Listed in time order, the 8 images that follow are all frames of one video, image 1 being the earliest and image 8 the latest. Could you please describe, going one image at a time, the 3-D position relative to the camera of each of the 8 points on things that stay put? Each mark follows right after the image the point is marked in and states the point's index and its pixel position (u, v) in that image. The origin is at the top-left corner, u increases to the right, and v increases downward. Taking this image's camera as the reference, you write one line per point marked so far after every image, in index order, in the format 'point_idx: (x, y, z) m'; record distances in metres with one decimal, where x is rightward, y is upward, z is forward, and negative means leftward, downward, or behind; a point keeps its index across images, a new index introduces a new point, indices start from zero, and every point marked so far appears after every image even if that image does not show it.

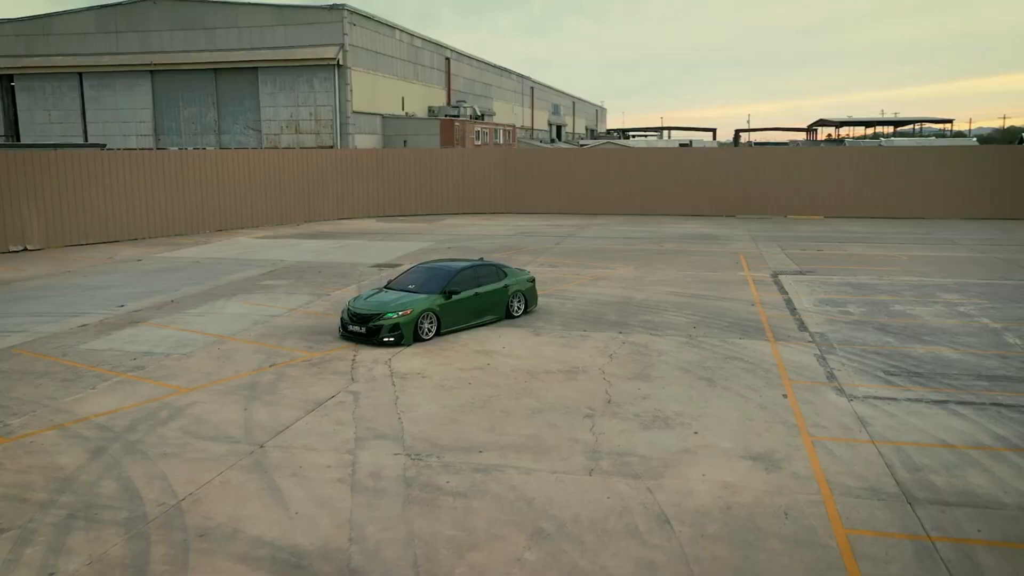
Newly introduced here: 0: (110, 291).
0: (-9.3, -0.1, +19.1) m
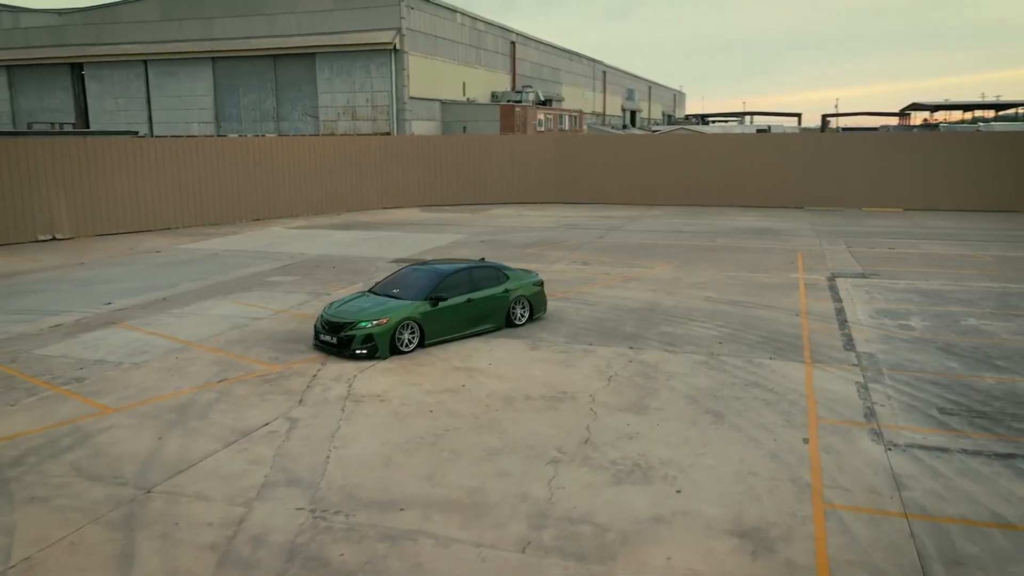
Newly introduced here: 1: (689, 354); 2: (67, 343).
0: (-8.9, 0.0, +18.3) m
1: (+2.6, -1.0, +12.3) m
2: (-7.0, -0.8, +13.1) m
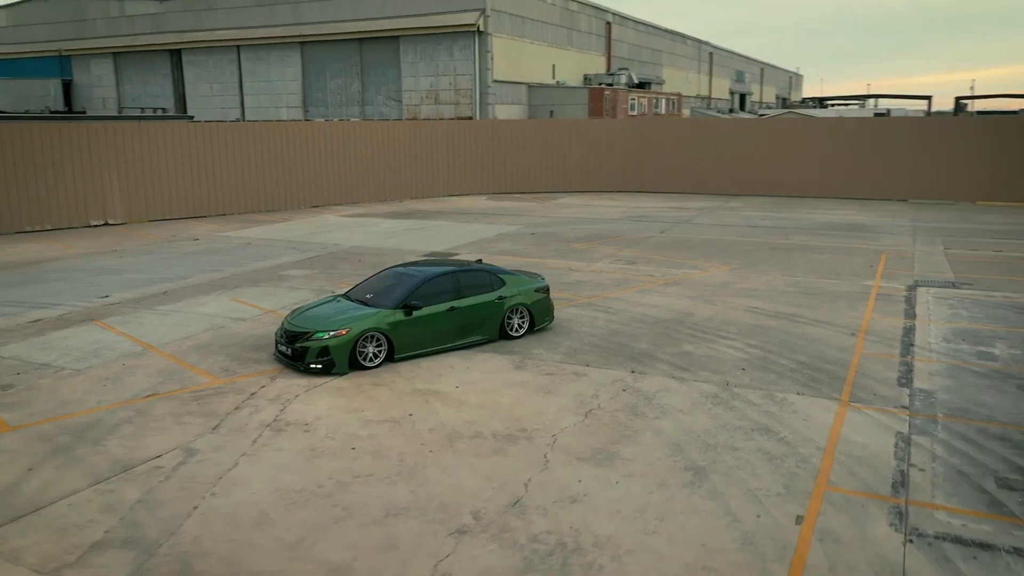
0: (-8.3, +0.3, +17.6) m
1: (+2.3, -1.2, +10.3) m
2: (-7.1, -0.8, +12.3) m
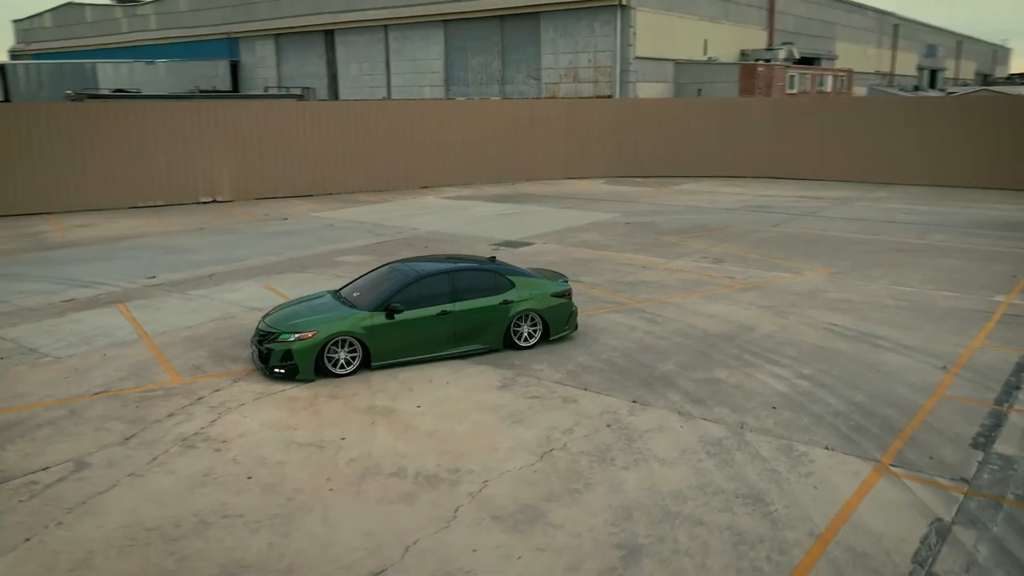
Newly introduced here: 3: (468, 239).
0: (-6.9, +0.7, +17.6) m
1: (+2.0, -1.4, +8.4) m
2: (-6.9, -0.5, +12.2) m
3: (-1.0, +1.1, +19.4) m
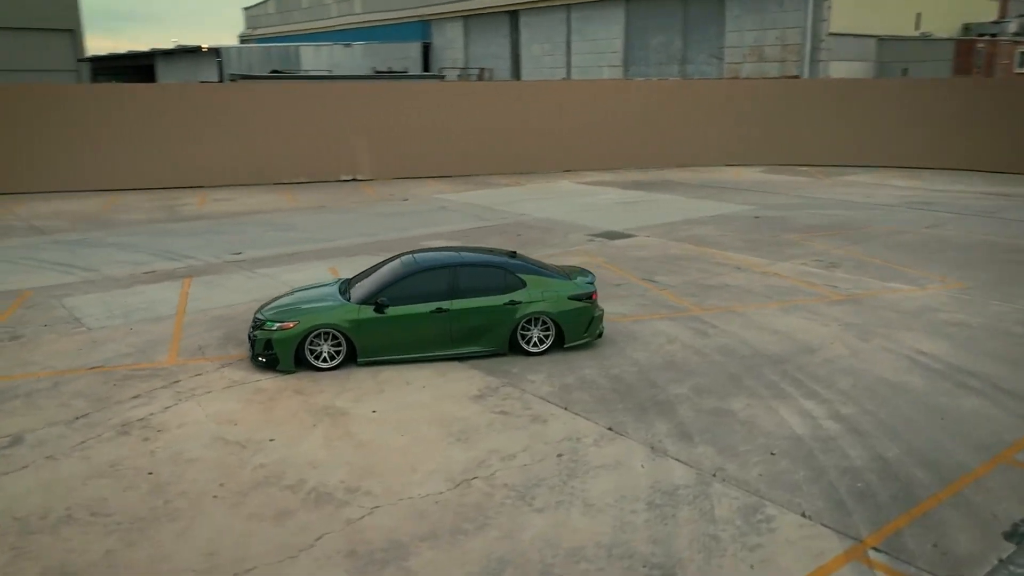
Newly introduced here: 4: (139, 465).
0: (-4.9, +1.2, +18.1) m
1: (+1.4, -1.5, +7.1) m
2: (-6.2, -0.1, +12.9) m
3: (+1.2, +1.3, +18.4) m
4: (-3.2, -1.5, +7.1) m
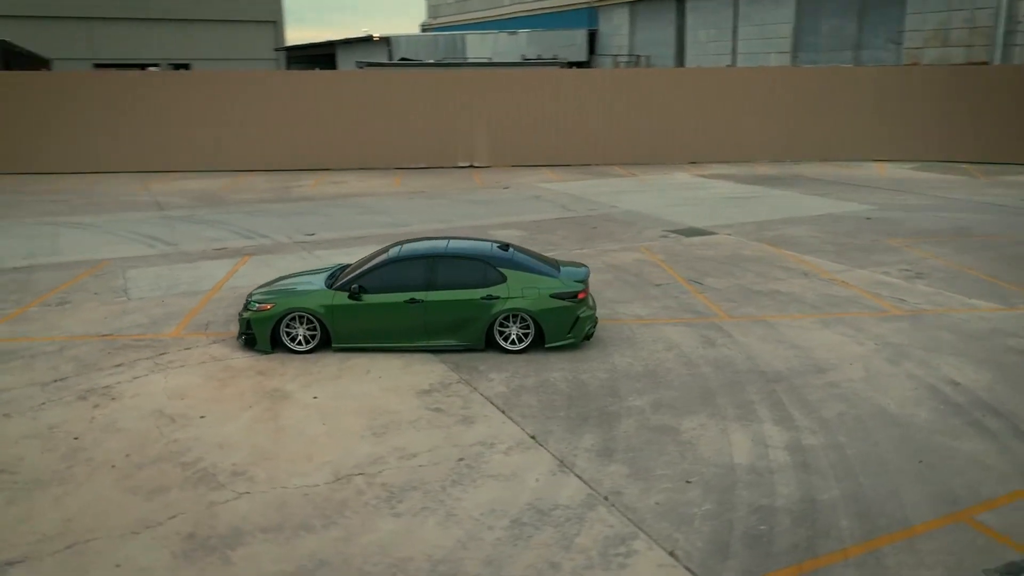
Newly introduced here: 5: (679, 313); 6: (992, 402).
0: (-3.1, +1.6, +18.6) m
1: (+0.5, -1.6, +6.6) m
2: (-5.6, +0.4, +13.8) m
3: (+2.9, +1.4, +17.6) m
4: (-4.0, -1.3, +7.5) m
5: (+2.3, -0.3, +11.2) m
6: (+4.8, -1.1, +8.2) m
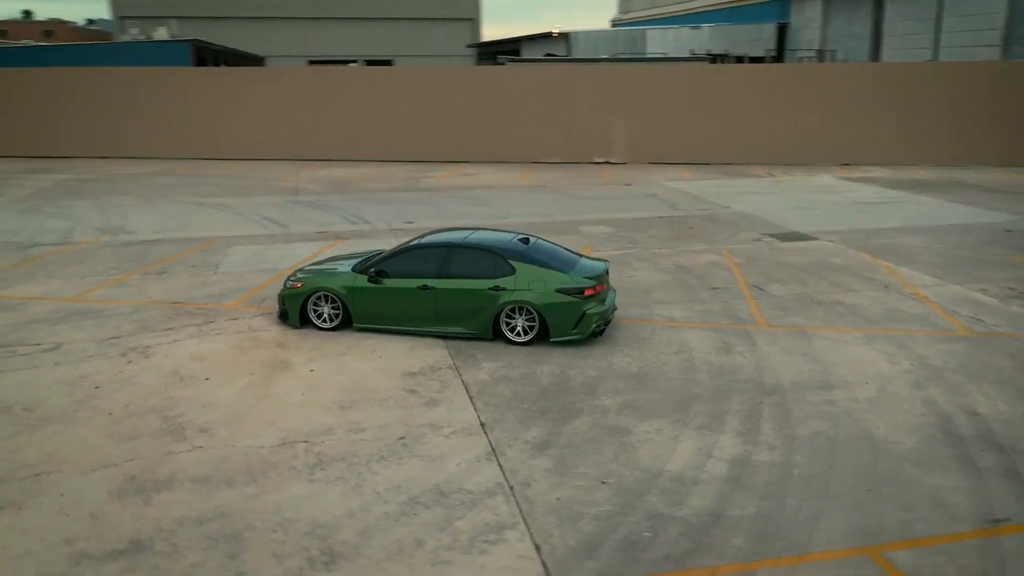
0: (-0.8, +1.8, +19.2) m
1: (-0.2, -1.5, +6.7) m
2: (-4.4, +0.8, +15.1) m
3: (+4.8, +1.3, +16.9) m
4: (-4.3, -1.0, +8.7) m
5: (+2.7, -0.4, +10.8) m
6: (+4.4, -1.3, +7.3) m
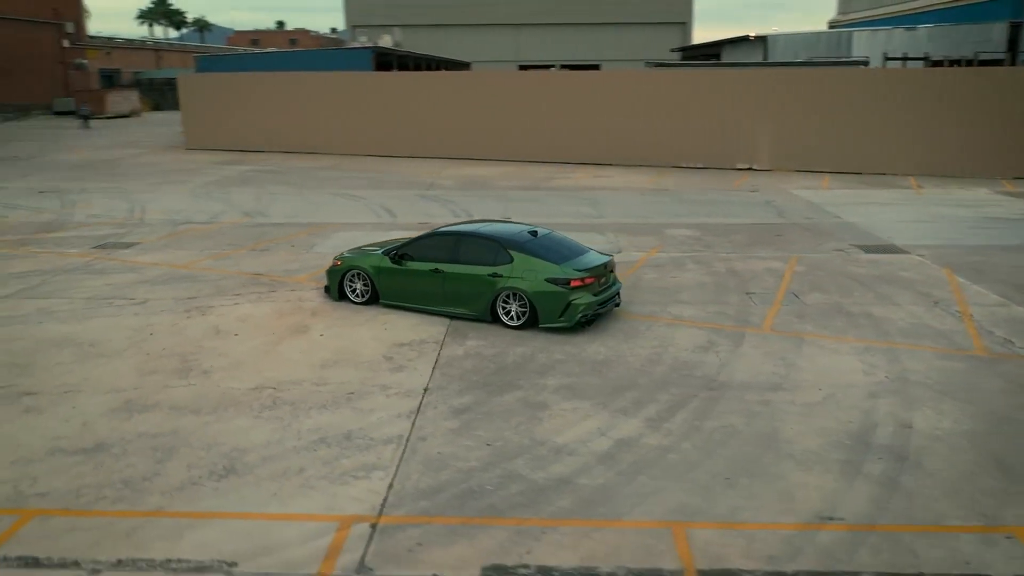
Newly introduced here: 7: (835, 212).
0: (+1.7, +1.9, +19.9) m
1: (-1.0, -1.3, +7.7) m
2: (-2.8, +1.1, +16.9) m
3: (+6.5, +1.0, +16.3) m
4: (-4.5, -0.5, +10.6) m
5: (+2.8, -0.4, +10.9) m
6: (+3.5, -1.4, +7.1) m
7: (+7.4, +1.8, +19.2) m
